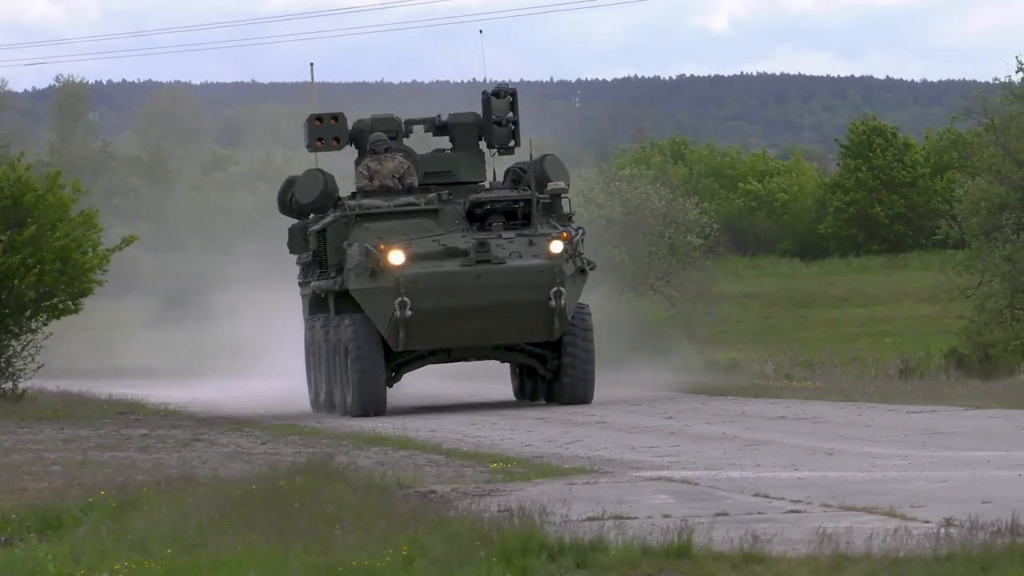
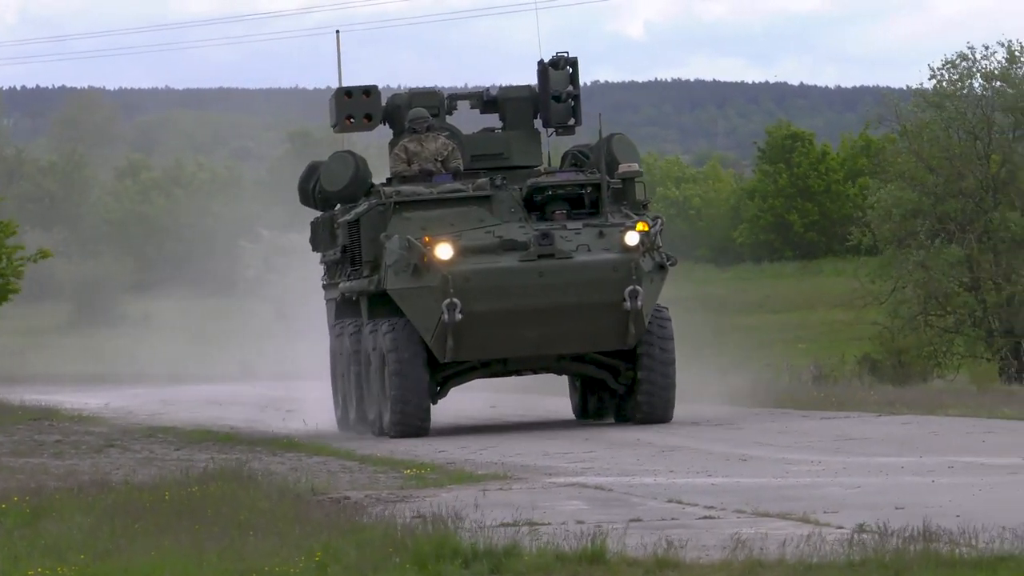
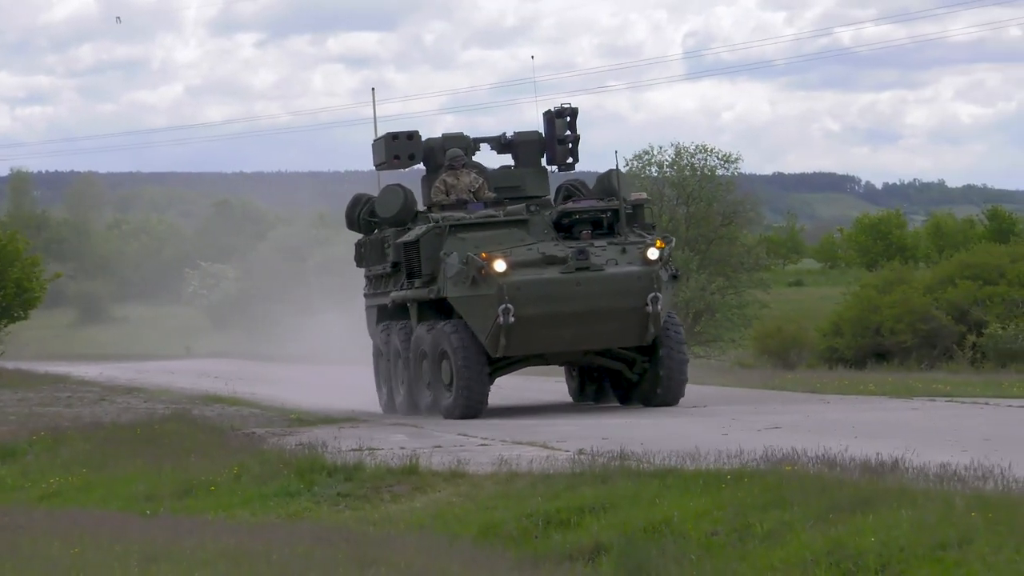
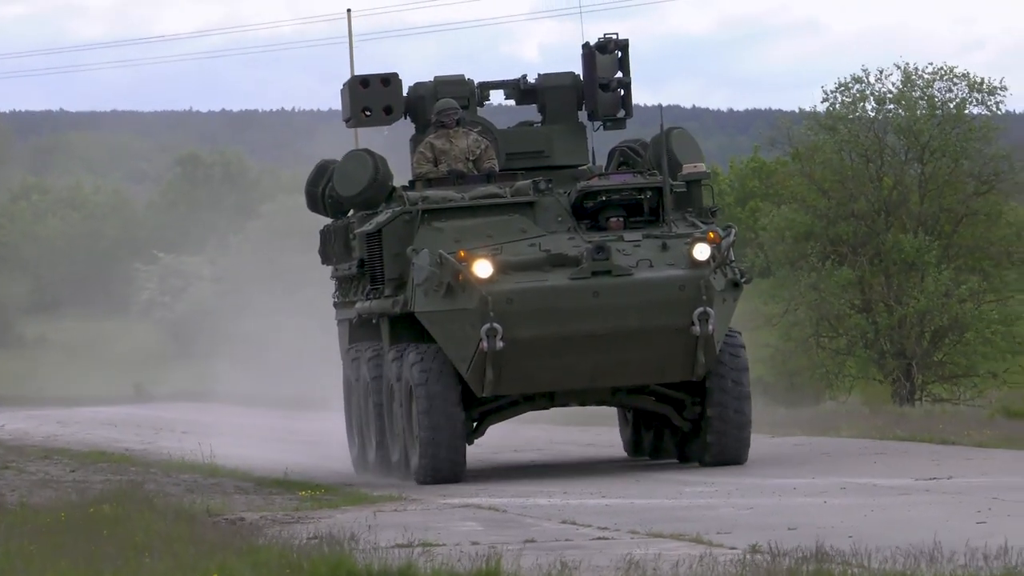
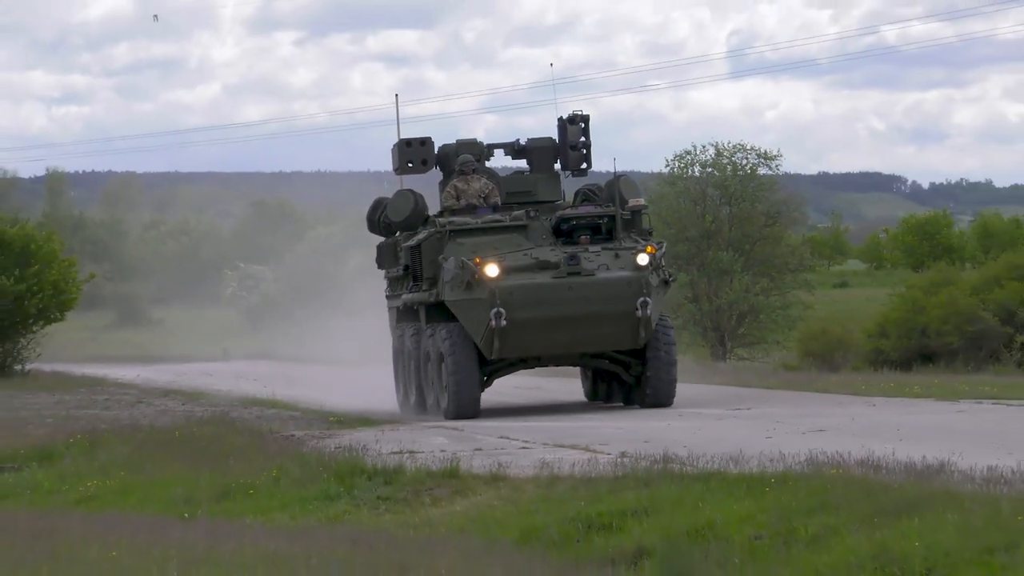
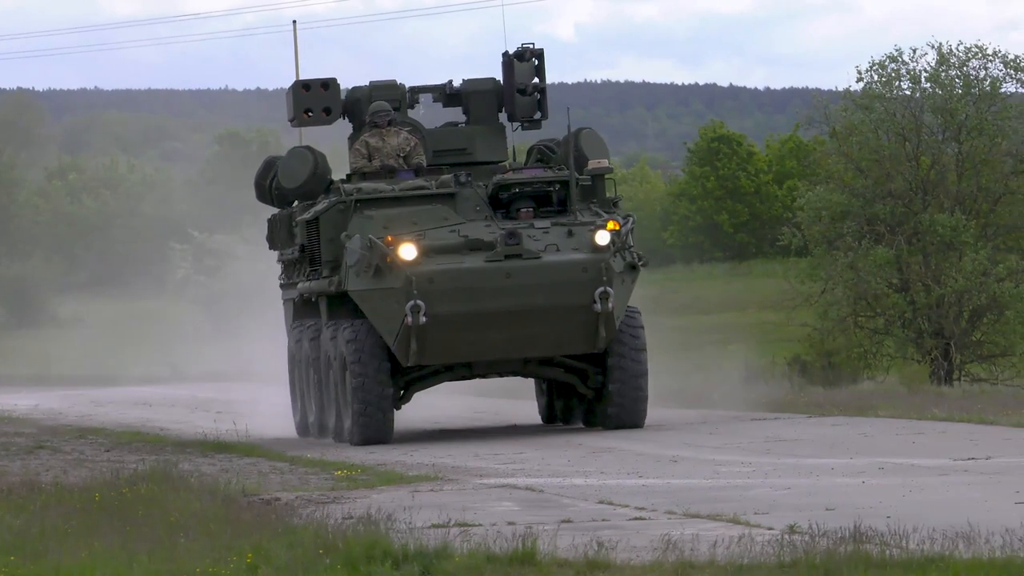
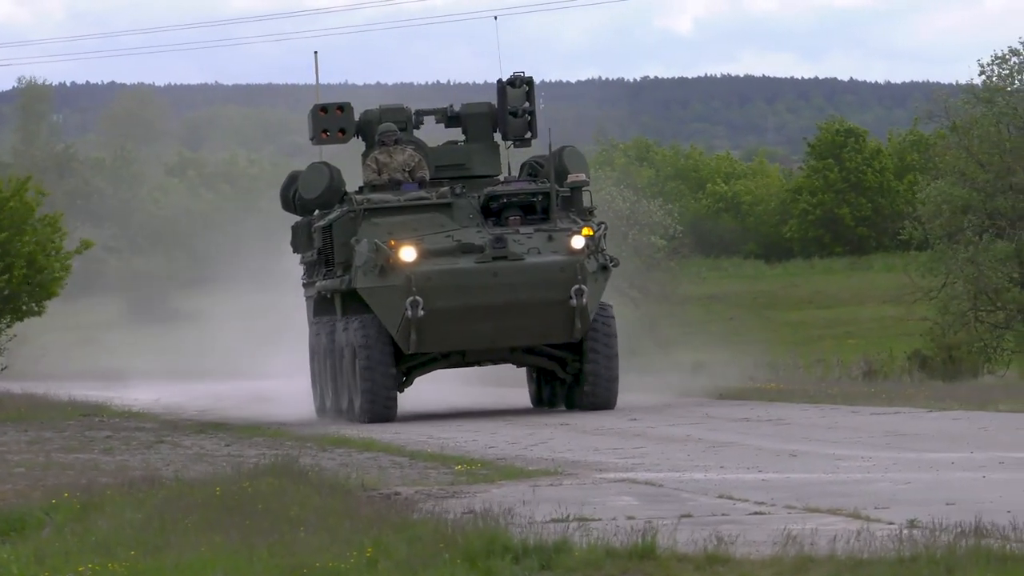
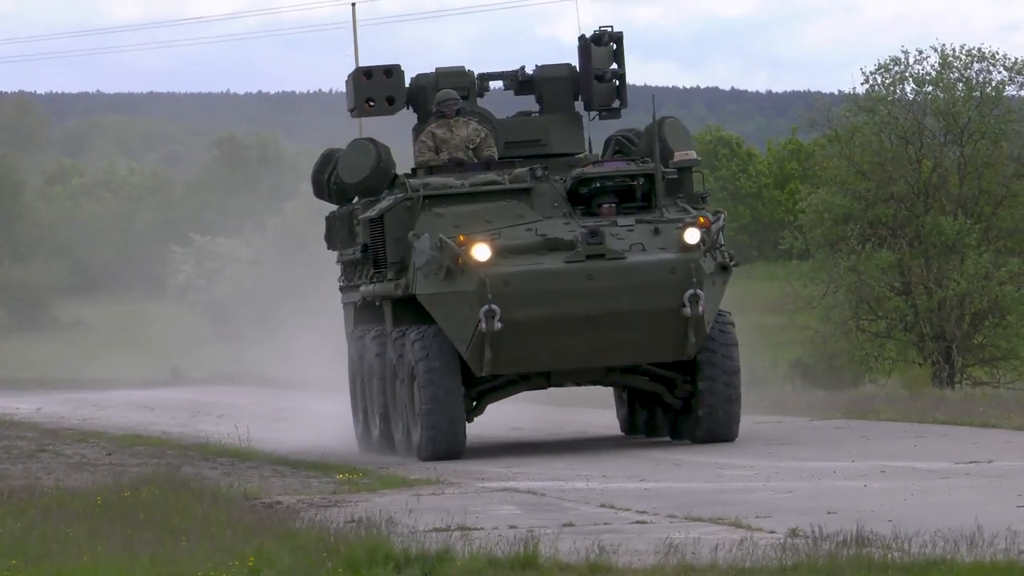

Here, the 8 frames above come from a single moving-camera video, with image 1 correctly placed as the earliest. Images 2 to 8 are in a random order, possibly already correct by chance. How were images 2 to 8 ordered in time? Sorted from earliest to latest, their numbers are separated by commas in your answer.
7, 2, 6, 8, 4, 5, 3
